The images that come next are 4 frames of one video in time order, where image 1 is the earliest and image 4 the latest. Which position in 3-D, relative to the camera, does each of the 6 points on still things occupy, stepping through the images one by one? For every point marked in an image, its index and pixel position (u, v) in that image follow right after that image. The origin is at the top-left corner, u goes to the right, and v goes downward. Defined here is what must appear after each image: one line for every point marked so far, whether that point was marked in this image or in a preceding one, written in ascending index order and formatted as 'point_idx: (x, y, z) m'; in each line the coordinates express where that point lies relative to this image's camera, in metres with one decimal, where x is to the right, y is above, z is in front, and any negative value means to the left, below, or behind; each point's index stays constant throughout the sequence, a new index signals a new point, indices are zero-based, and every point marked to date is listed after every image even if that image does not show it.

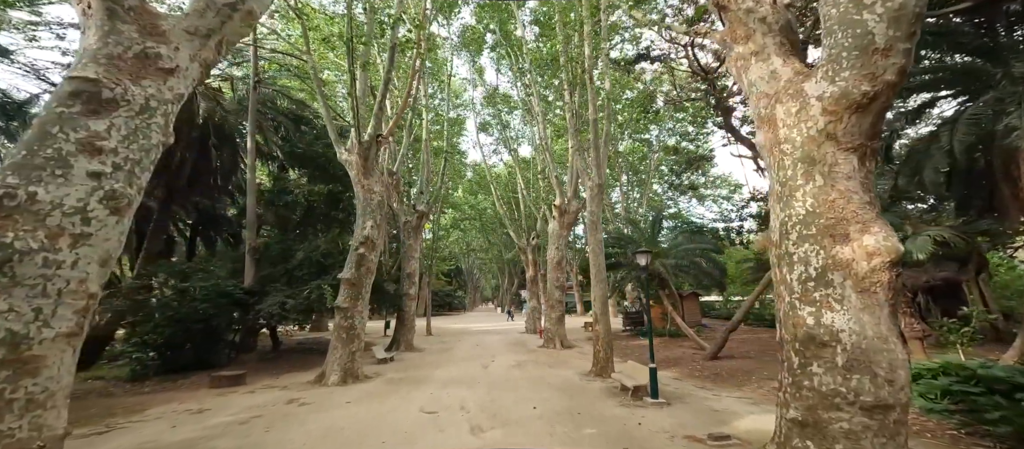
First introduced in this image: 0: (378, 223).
0: (-3.7, 0.0, +11.1) m
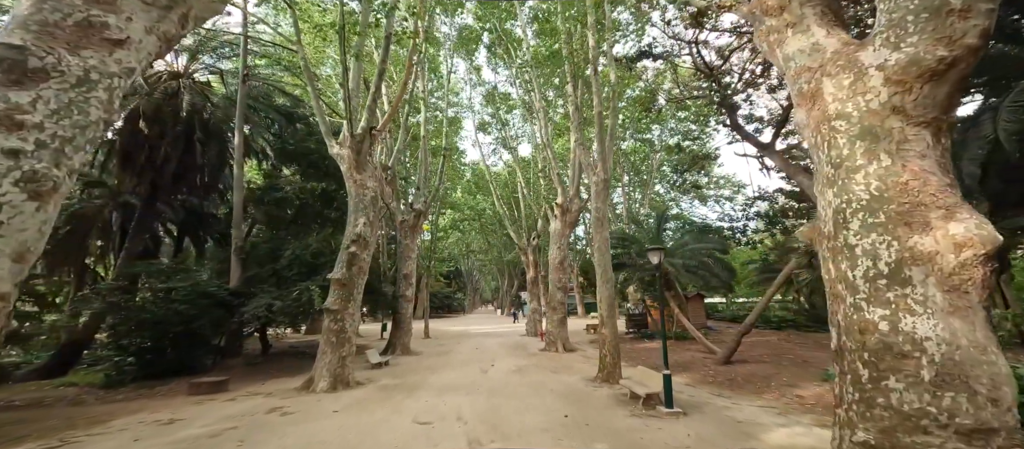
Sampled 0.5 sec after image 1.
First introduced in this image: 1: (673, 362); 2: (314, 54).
0: (-3.7, +0.1, +10.5) m
1: (+4.5, -3.8, +11.2) m
2: (-6.9, +5.9, +13.9) m
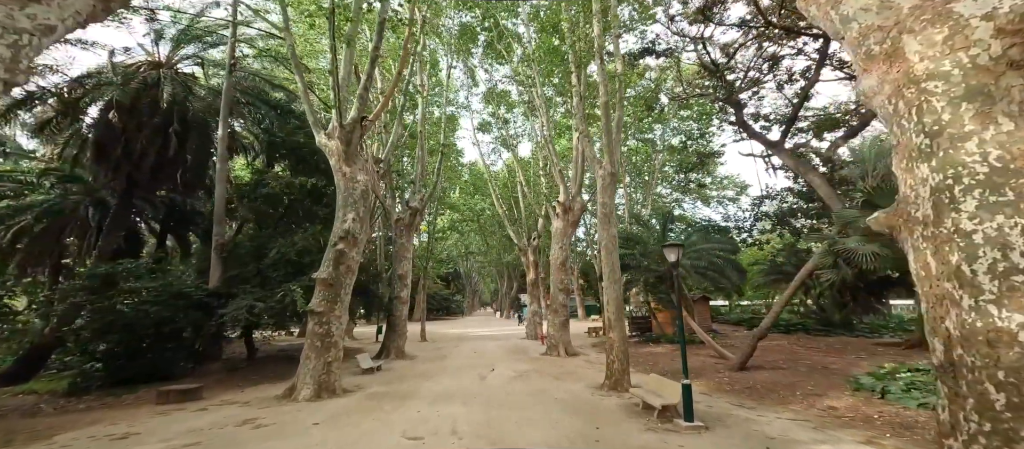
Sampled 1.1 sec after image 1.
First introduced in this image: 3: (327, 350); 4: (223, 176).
0: (-3.7, +0.2, +9.8) m
1: (+4.5, -3.8, +10.5) m
2: (-6.9, +6.0, +13.3) m
3: (-3.8, -2.6, +8.2) m
4: (-8.2, +1.3, +11.2) m
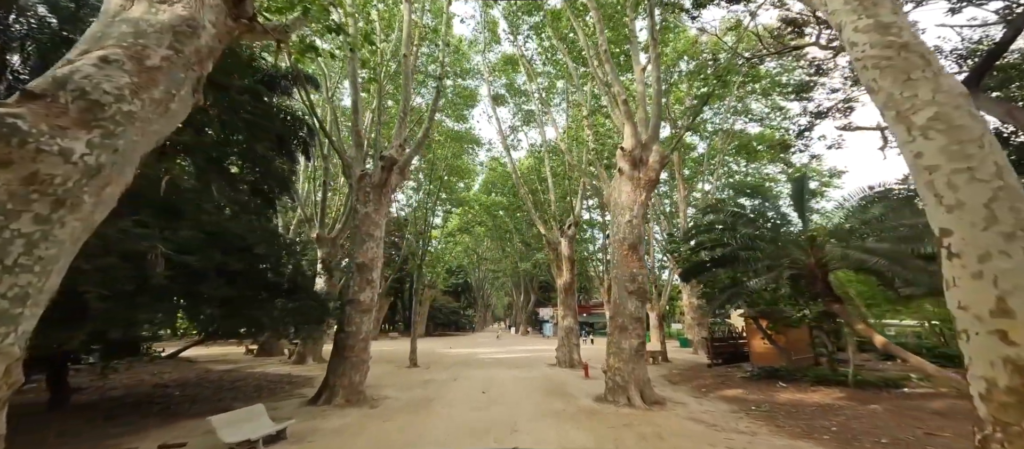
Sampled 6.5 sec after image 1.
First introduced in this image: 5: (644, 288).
0: (-3.0, +1.5, +3.6) m
1: (+5.2, -2.5, +3.8) m
2: (-6.1, +7.1, +7.4) m
3: (-3.2, -1.3, +1.9) m
4: (-7.5, +2.6, +5.2) m
5: (+3.2, -1.5, +9.7) m
